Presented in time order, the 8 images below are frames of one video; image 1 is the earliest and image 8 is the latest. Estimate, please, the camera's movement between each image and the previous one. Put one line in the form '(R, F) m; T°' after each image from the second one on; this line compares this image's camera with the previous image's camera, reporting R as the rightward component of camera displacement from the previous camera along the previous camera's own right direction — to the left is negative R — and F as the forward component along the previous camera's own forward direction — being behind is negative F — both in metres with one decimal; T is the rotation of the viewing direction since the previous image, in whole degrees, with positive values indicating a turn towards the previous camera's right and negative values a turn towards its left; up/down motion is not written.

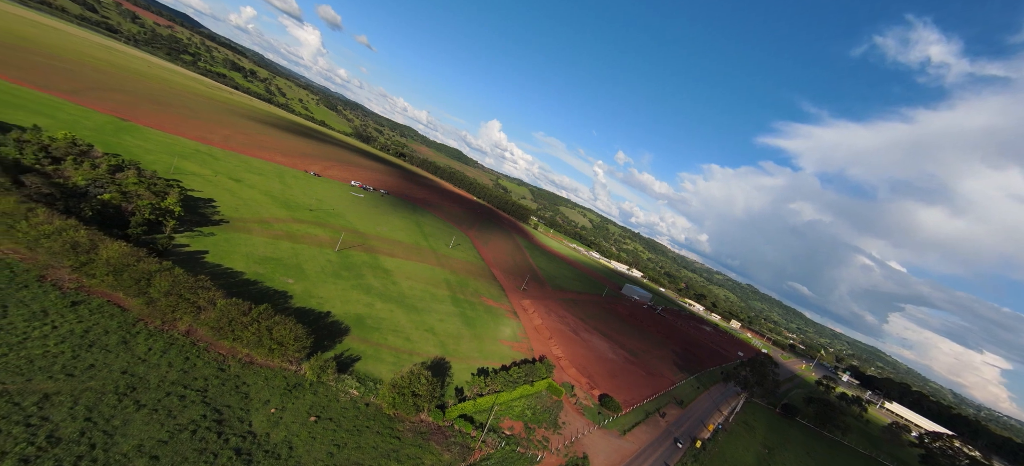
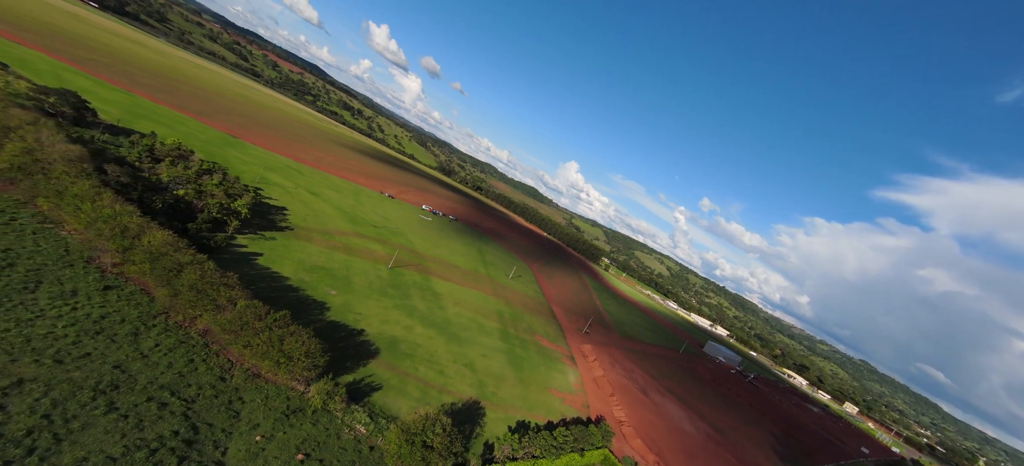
(+0.9, +5.0) m; -11°
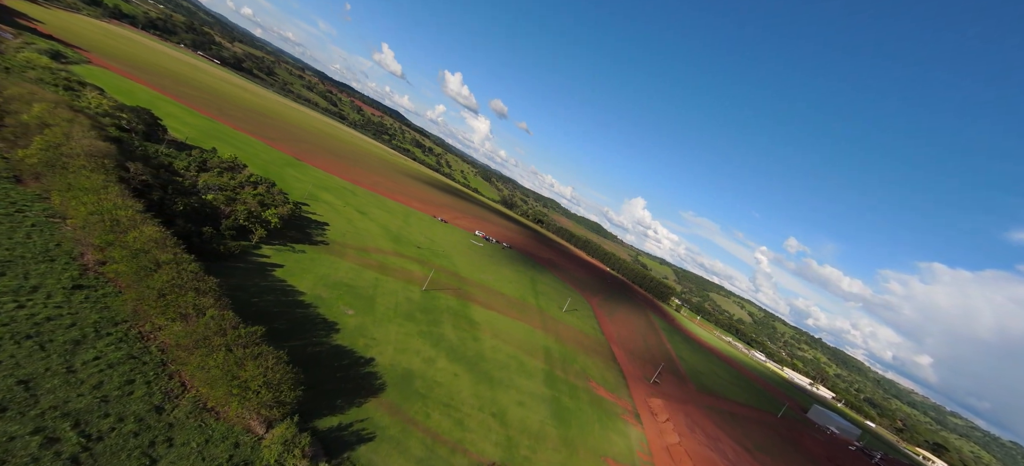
(+1.2, +6.5) m; -10°
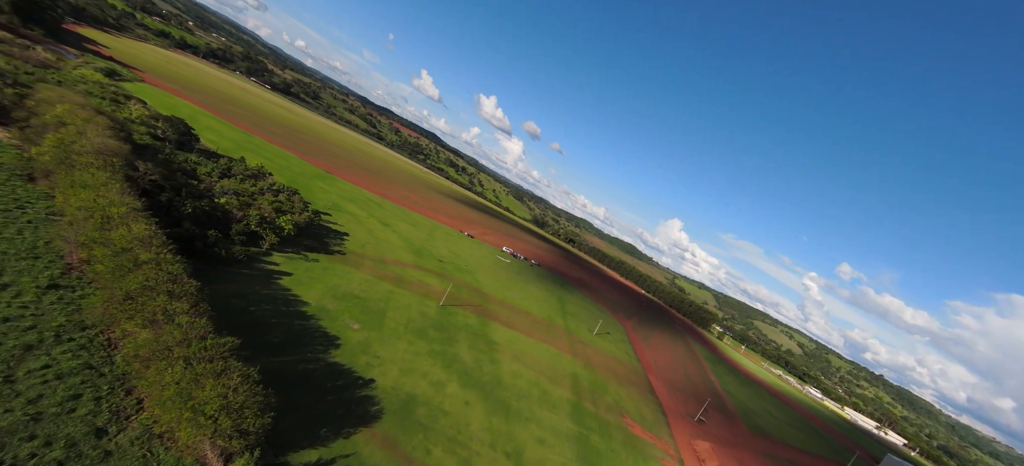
(+0.6, +3.3) m; -5°
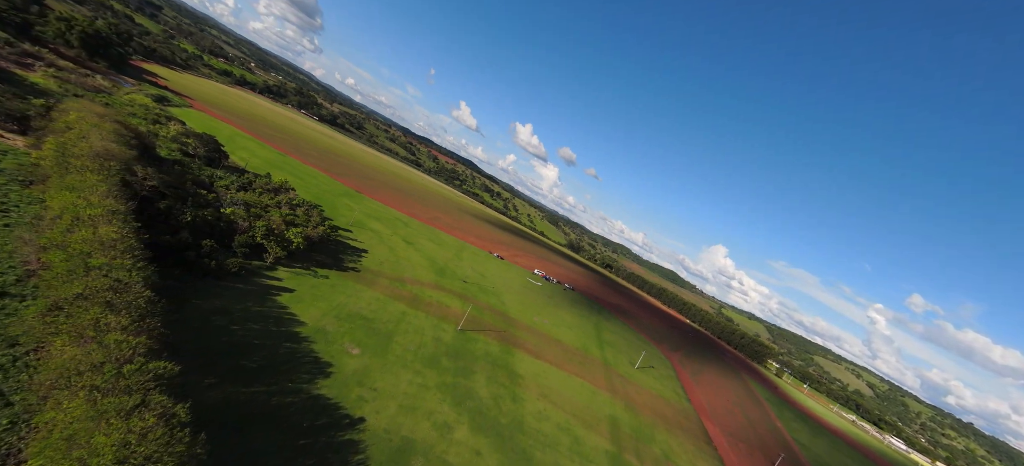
(+0.7, +4.1) m; -5°
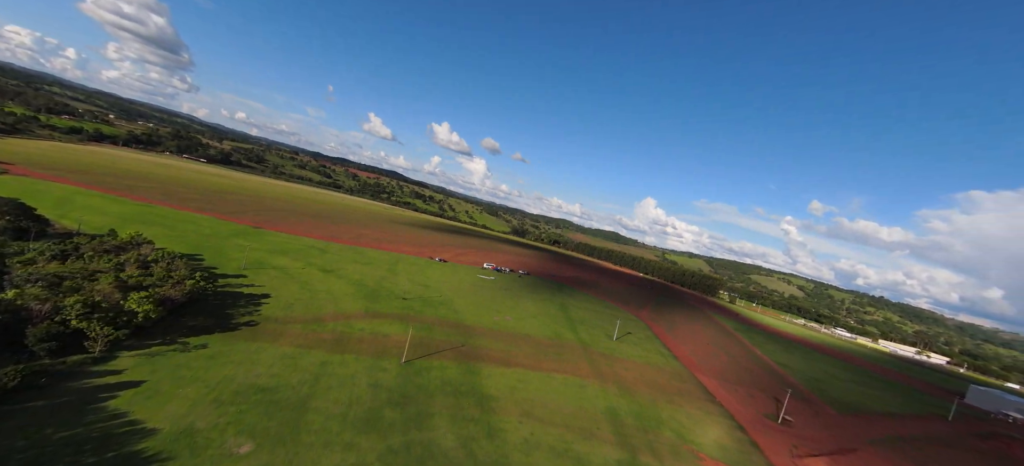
(+1.0, +5.9) m; +8°
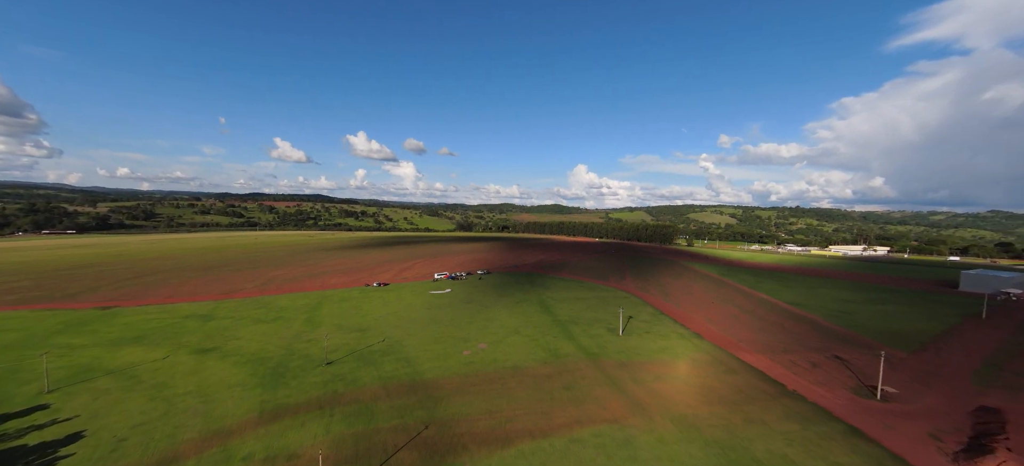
(-0.1, +10.8) m; +8°
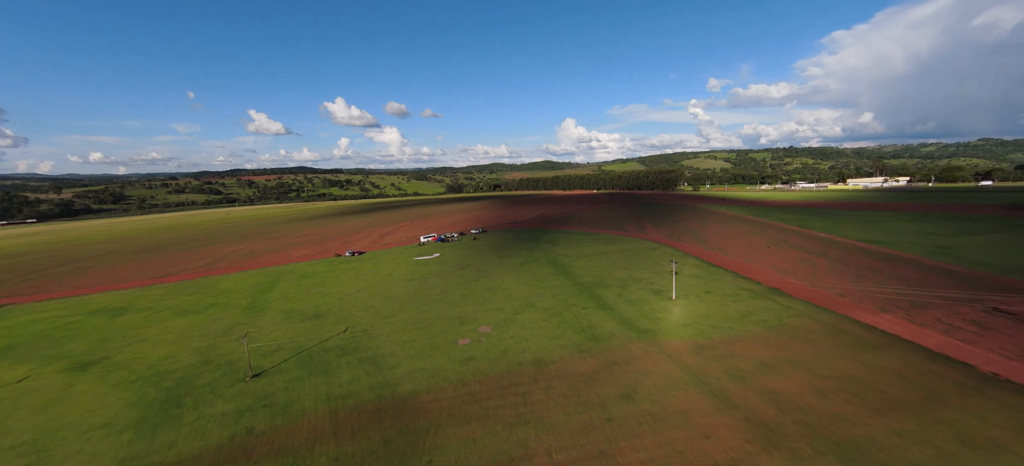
(-0.8, +9.5) m; +1°
